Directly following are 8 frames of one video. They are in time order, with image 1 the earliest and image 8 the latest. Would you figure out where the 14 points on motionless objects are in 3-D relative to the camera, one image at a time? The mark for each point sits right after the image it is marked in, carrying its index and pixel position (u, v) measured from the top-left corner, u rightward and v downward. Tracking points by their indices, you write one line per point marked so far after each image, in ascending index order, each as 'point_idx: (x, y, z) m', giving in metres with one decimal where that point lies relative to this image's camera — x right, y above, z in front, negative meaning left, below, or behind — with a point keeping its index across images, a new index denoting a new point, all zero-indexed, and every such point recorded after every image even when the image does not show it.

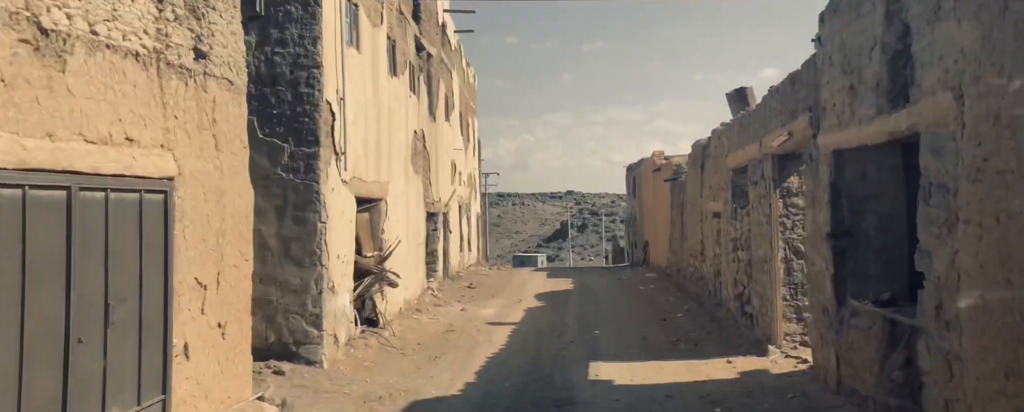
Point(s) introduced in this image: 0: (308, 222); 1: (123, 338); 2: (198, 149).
0: (-2.1, -0.2, +6.9) m
1: (-2.2, -0.7, +3.8) m
2: (-2.1, +0.4, +4.6) m
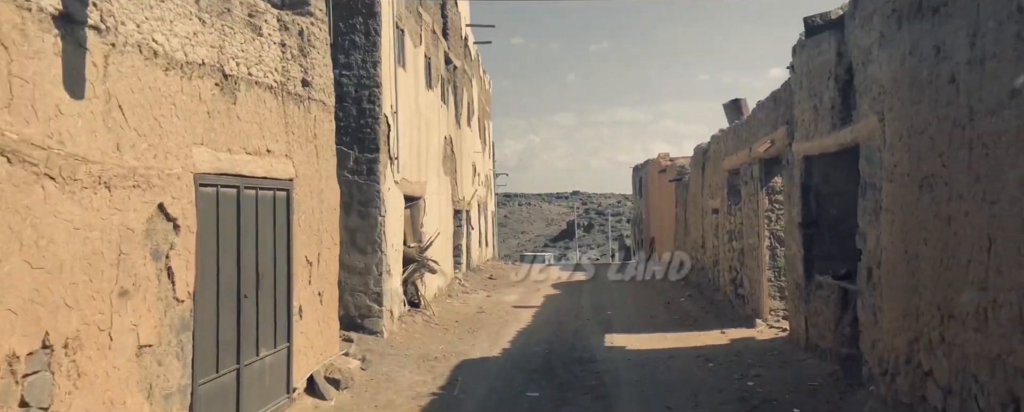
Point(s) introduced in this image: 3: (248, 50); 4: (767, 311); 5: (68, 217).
0: (-1.7, -0.1, +8.4) m
1: (-1.9, -0.7, +5.3) m
2: (-1.8, +0.4, +6.1) m
3: (-1.9, +1.1, +5.1) m
4: (+3.1, -1.3, +8.7) m
5: (-2.1, 0.0, +3.3) m
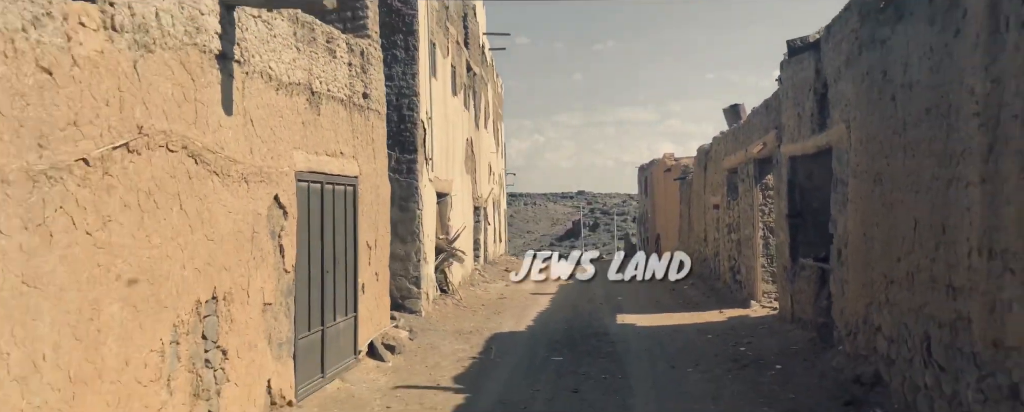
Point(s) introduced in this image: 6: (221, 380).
0: (-1.4, 0.0, +9.6) m
1: (-1.6, -0.6, +6.5) m
2: (-1.5, +0.5, +7.3) m
3: (-1.7, +1.2, +6.2) m
4: (+3.5, -1.2, +9.9) m
5: (-1.8, 0.0, +4.5) m
6: (-1.8, -1.1, +4.4) m
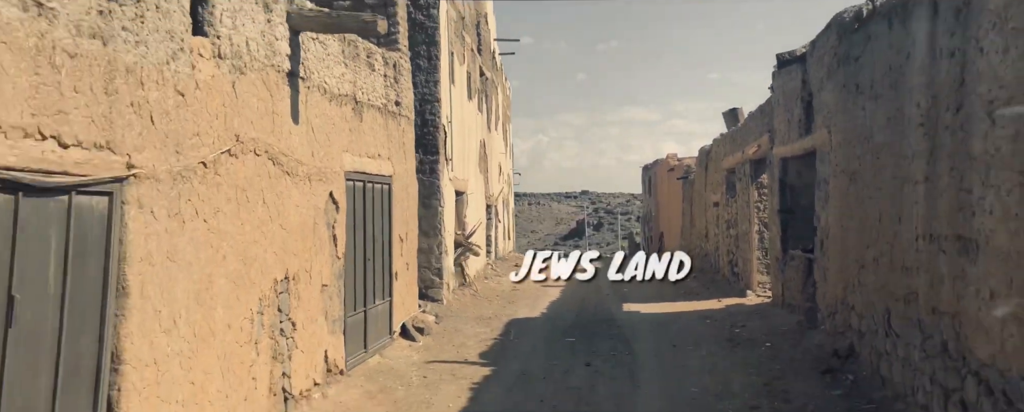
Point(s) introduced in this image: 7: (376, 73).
0: (-1.2, 0.0, +10.4) m
1: (-1.4, -0.6, +7.3) m
2: (-1.3, +0.6, +8.1) m
3: (-1.5, +1.2, +7.1) m
4: (+3.7, -1.2, +10.7) m
5: (-1.6, +0.1, +5.3) m
6: (-1.6, -1.0, +5.2) m
7: (-1.4, +1.4, +7.4) m
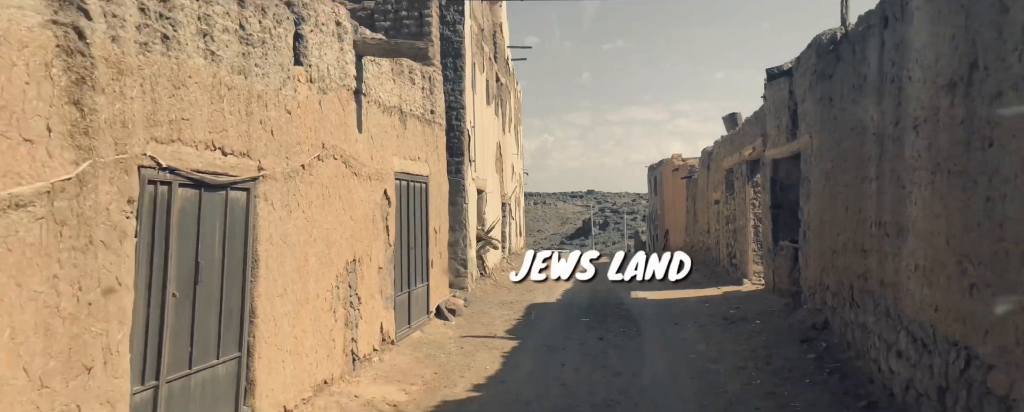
0: (-0.9, +0.1, +11.5) m
1: (-1.1, -0.5, +8.5) m
2: (-1.0, +0.6, +9.2) m
3: (-1.2, +1.3, +8.2) m
4: (+4.0, -1.1, +11.7) m
5: (-1.4, +0.1, +6.4) m
6: (-1.4, -1.0, +6.3) m
7: (-1.2, +1.4, +8.5) m
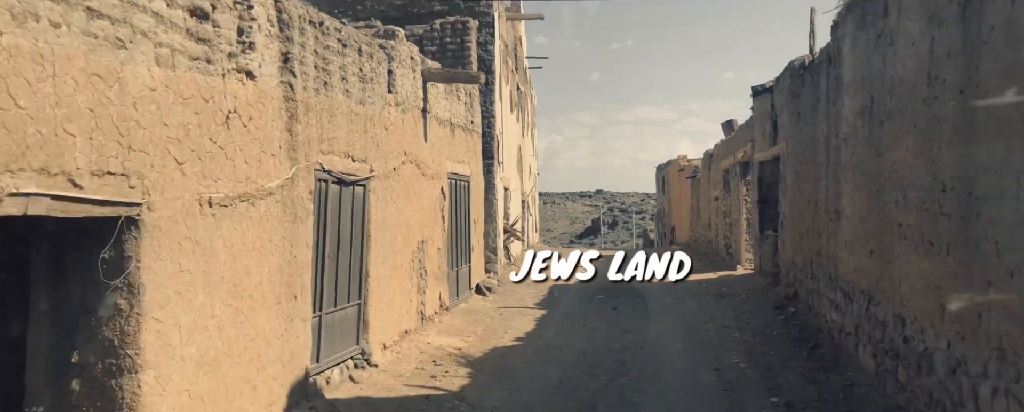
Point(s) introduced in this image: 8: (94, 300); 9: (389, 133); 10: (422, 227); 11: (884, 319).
0: (-0.4, +0.1, +13.3) m
1: (-0.7, -0.4, +10.2) m
2: (-0.6, +0.7, +11.0) m
3: (-0.8, +1.4, +10.0) m
4: (+4.4, -1.0, +13.5) m
5: (-1.0, +0.2, +8.2) m
6: (-1.0, -0.9, +8.1) m
7: (-0.7, +1.5, +10.3) m
8: (-1.9, -0.4, +3.2) m
9: (-1.2, +0.7, +6.9) m
10: (-1.0, -0.3, +8.0) m
11: (+2.7, -0.8, +5.1) m
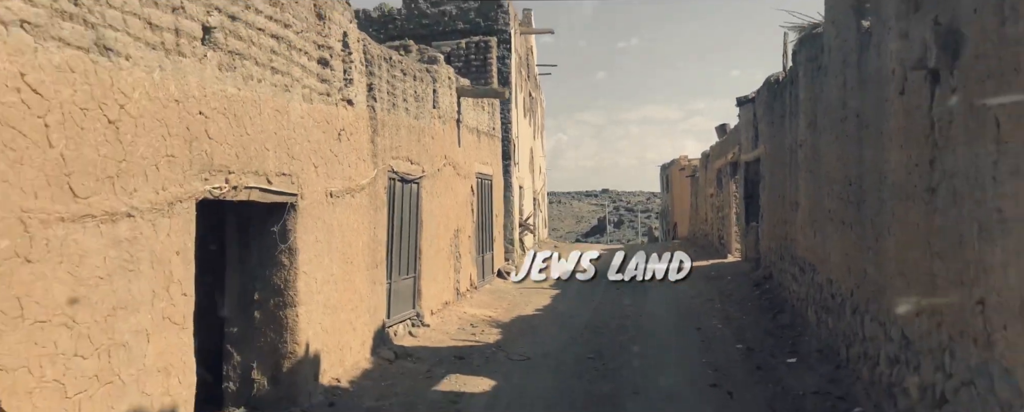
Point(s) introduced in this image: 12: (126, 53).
0: (-0.1, +0.2, +14.9) m
1: (-0.4, -0.4, +11.9) m
2: (-0.3, +0.8, +12.6) m
3: (-0.5, +1.5, +11.6) m
4: (+4.7, -0.9, +15.0) m
5: (-0.7, +0.3, +9.8) m
6: (-0.7, -0.8, +9.7) m
7: (-0.5, +1.6, +11.9) m
8: (-1.7, -0.4, +4.8) m
9: (-0.9, +0.8, +8.5) m
10: (-0.8, -0.2, +9.6) m
11: (+2.9, -0.7, +6.7) m
12: (-1.7, +0.7, +3.2) m
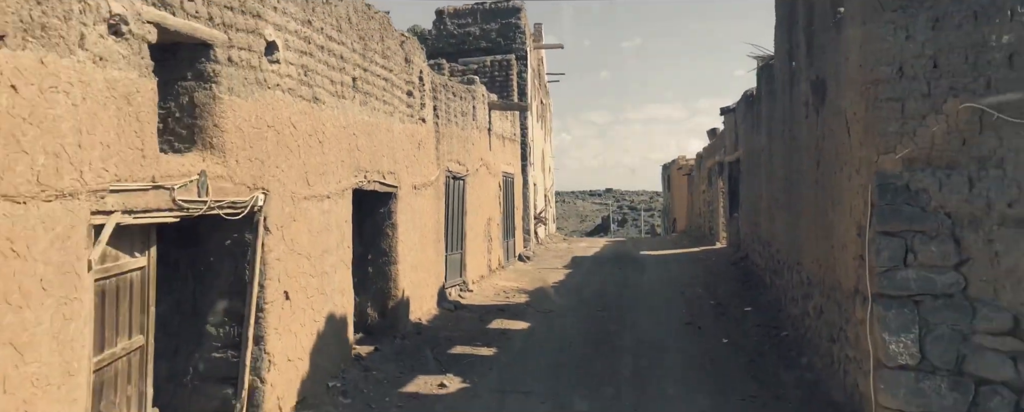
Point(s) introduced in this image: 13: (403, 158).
0: (+0.3, +0.3, +17.1) m
1: (-0.1, -0.2, +14.0) m
2: (0.0, +0.9, +14.8) m
3: (-0.2, +1.6, +13.7) m
4: (+5.1, -0.8, +17.2) m
5: (-0.4, +0.4, +12.0) m
6: (-0.4, -0.7, +11.9) m
7: (-0.1, +1.7, +14.0) m
8: (-1.3, -0.2, +7.0) m
9: (-0.6, +0.9, +10.6) m
10: (-0.4, -0.1, +11.8) m
11: (+3.3, -0.6, +8.9) m
12: (-1.4, +0.8, +5.4) m
13: (-1.1, +0.5, +7.2) m
